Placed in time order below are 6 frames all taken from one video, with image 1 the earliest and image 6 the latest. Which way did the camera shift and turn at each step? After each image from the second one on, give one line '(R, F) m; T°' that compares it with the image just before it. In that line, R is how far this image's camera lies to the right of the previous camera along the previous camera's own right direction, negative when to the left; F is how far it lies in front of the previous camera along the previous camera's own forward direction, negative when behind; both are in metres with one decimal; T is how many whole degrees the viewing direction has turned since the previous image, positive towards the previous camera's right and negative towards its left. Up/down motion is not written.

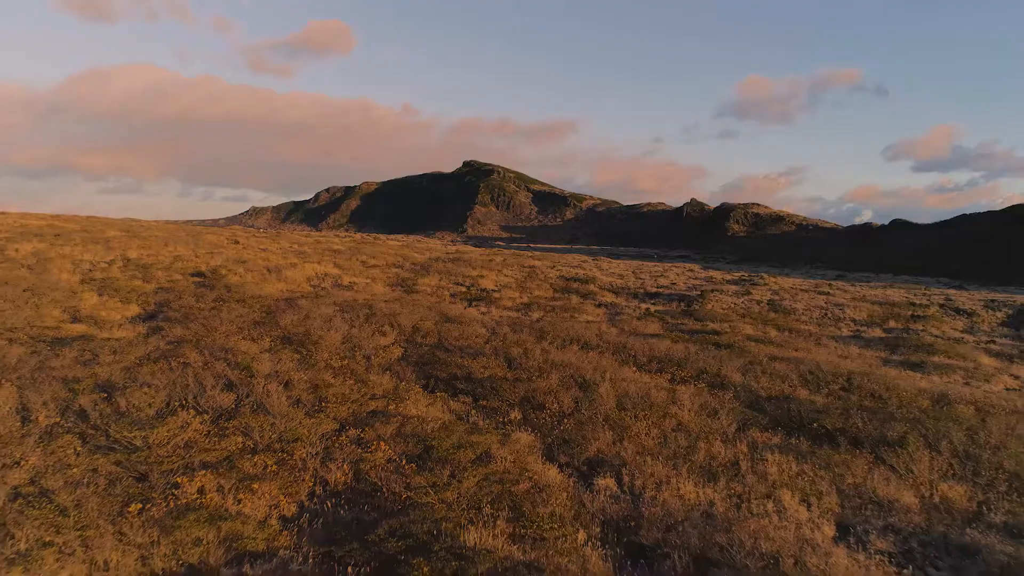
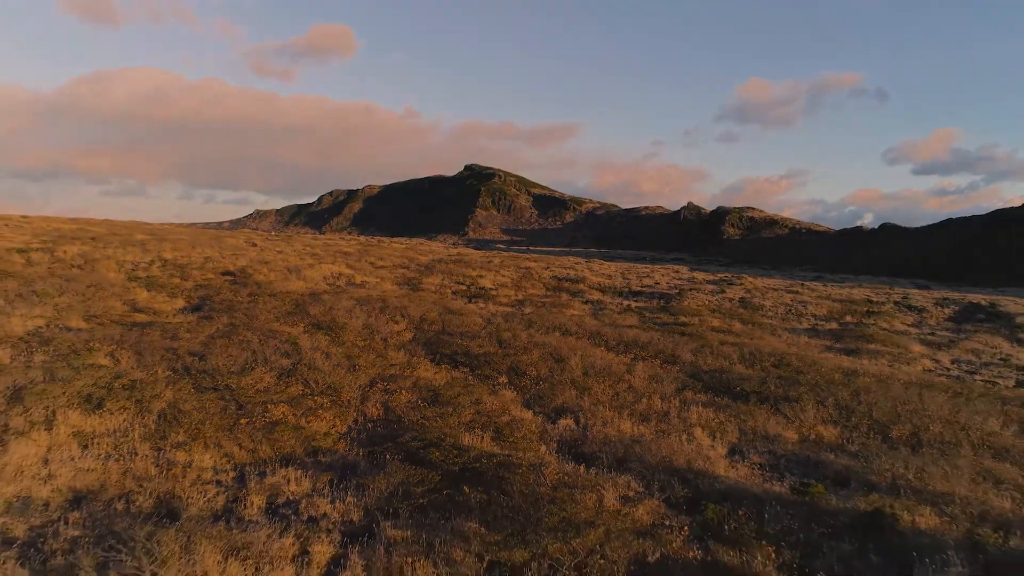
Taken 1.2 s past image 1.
(+0.3, -3.3) m; 0°
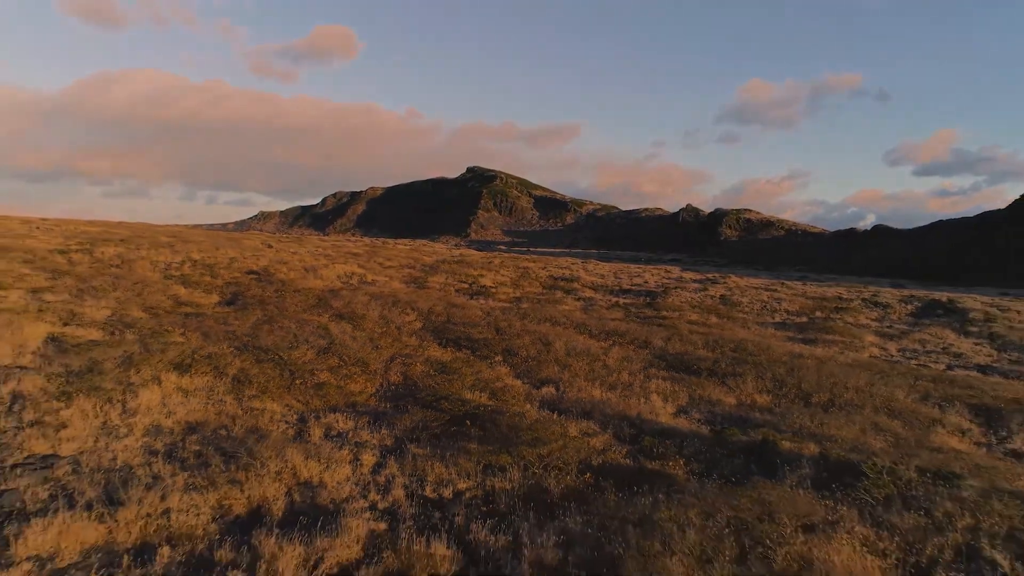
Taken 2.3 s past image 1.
(+0.2, -3.0) m; 0°
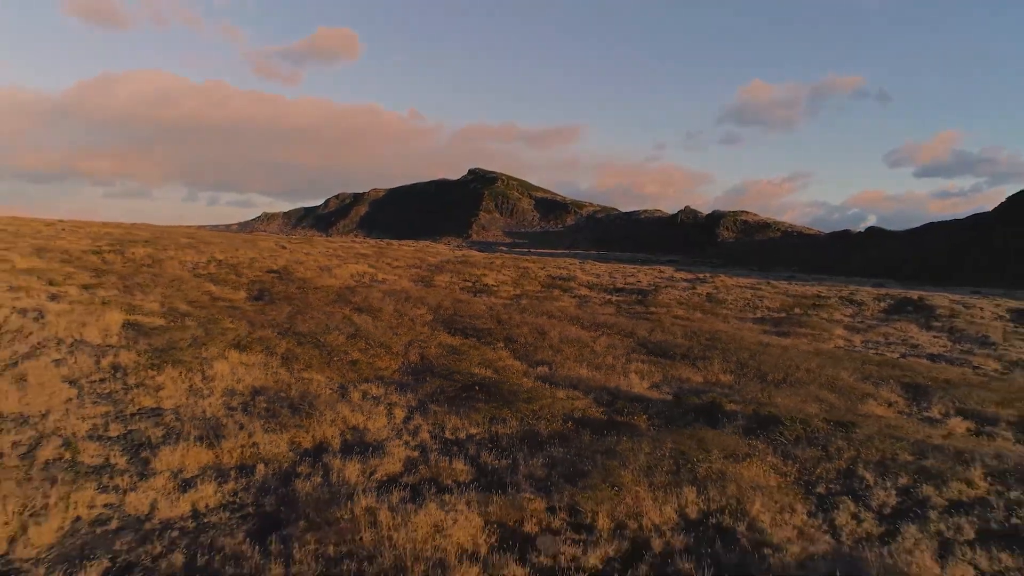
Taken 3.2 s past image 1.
(0.0, -2.7) m; 0°
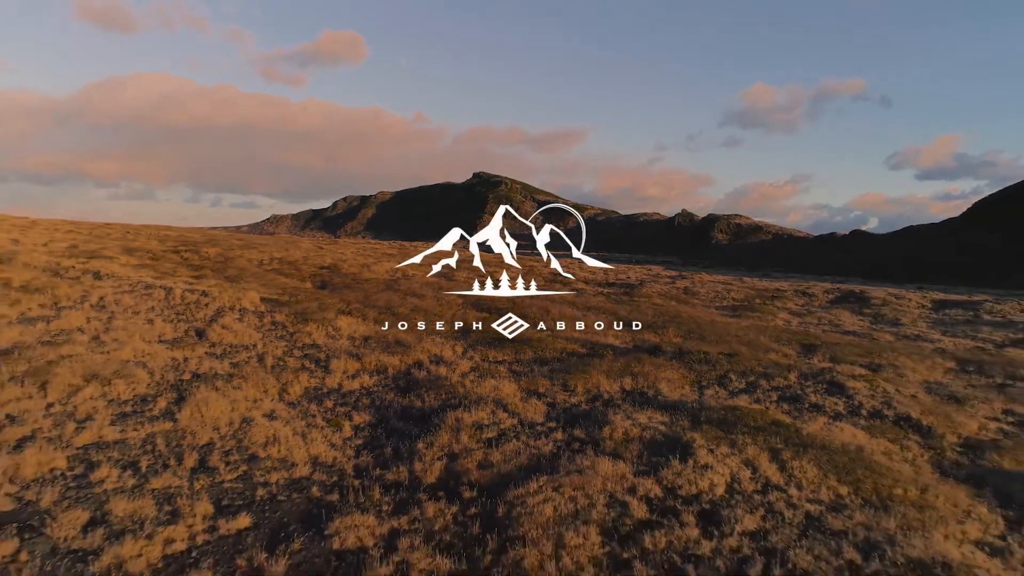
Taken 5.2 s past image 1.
(-0.4, -7.6) m; 0°
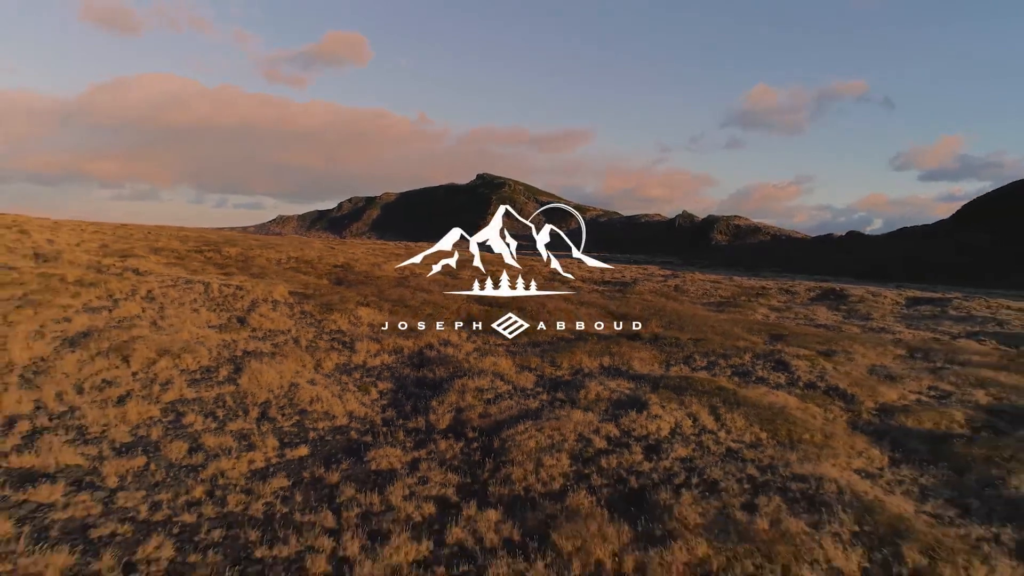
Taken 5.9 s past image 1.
(+0.2, -3.1) m; 0°
